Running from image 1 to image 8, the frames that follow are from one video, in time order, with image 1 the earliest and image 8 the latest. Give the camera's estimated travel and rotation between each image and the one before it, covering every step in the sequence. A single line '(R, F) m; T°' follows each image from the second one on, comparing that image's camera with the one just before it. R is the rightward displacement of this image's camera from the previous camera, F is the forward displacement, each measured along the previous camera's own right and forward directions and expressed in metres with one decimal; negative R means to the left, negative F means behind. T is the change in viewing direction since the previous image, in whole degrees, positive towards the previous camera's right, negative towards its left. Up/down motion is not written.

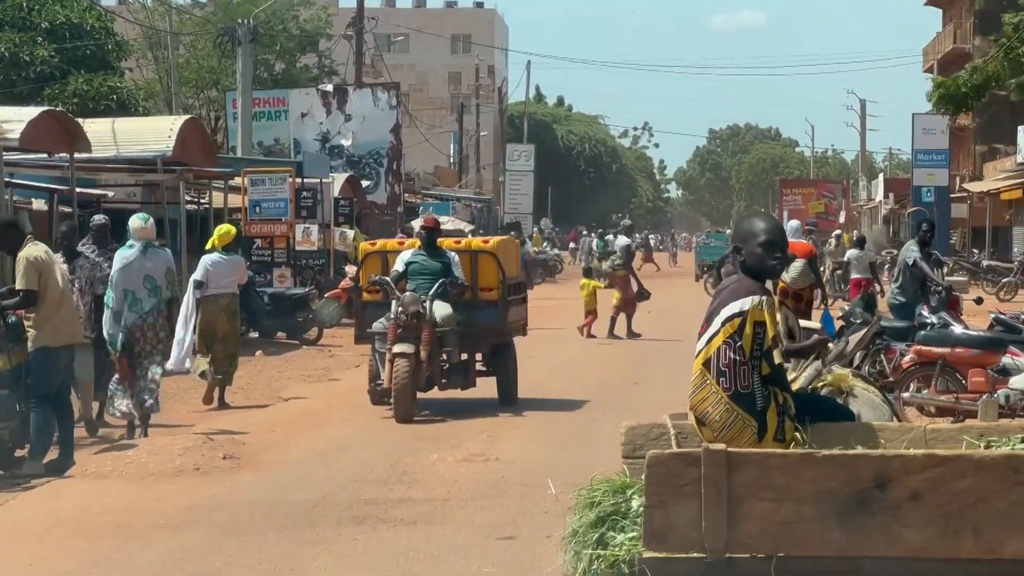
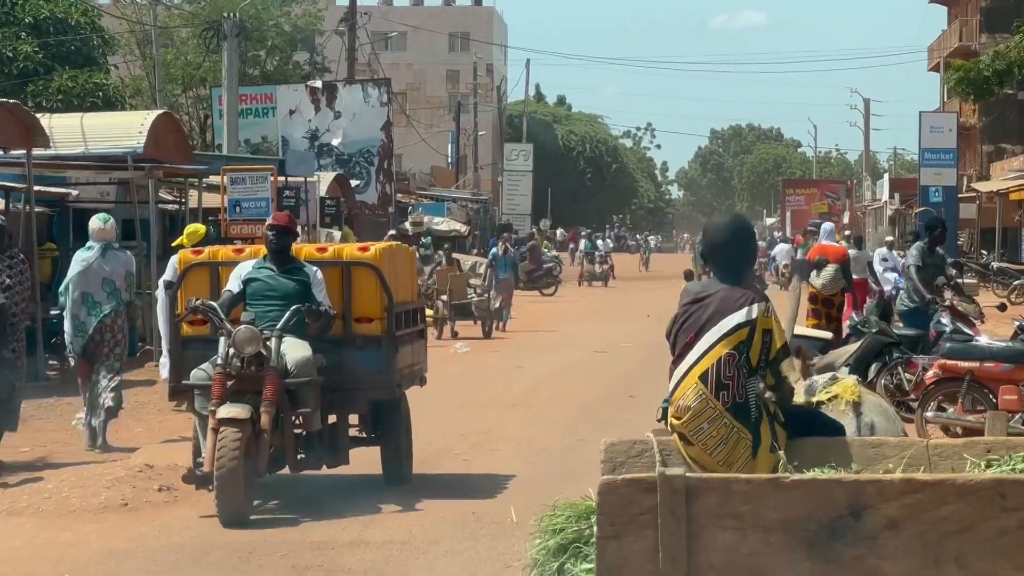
(+0.2, +0.9) m; 0°
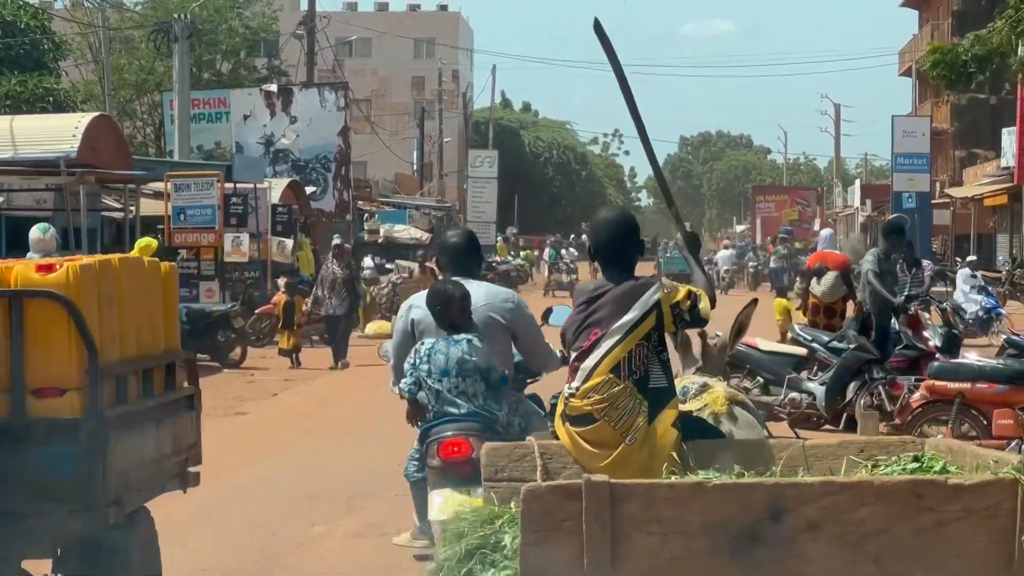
(+0.2, +0.8) m; +1°
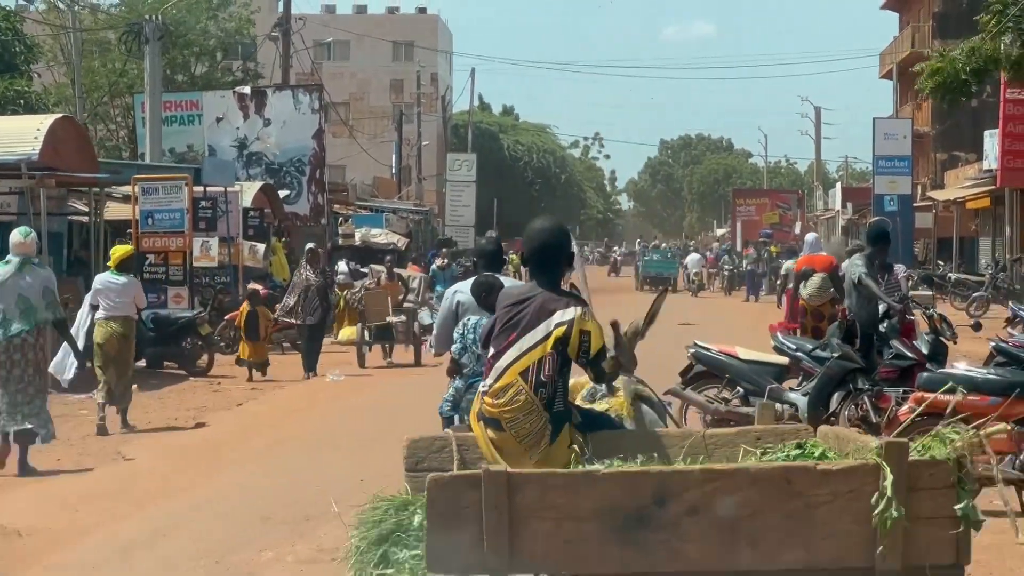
(+0.1, +0.4) m; +1°
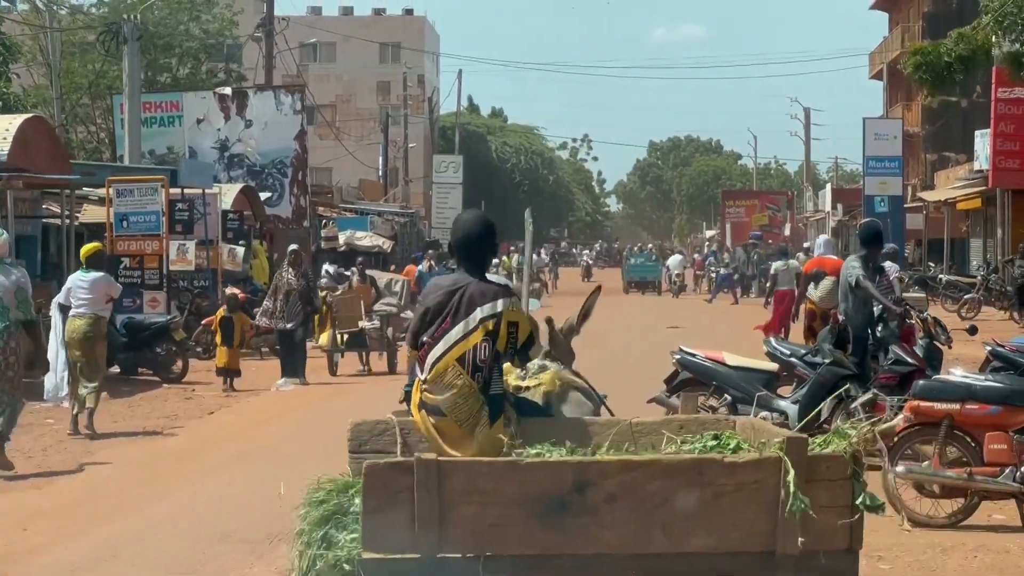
(+0.1, +0.4) m; 0°
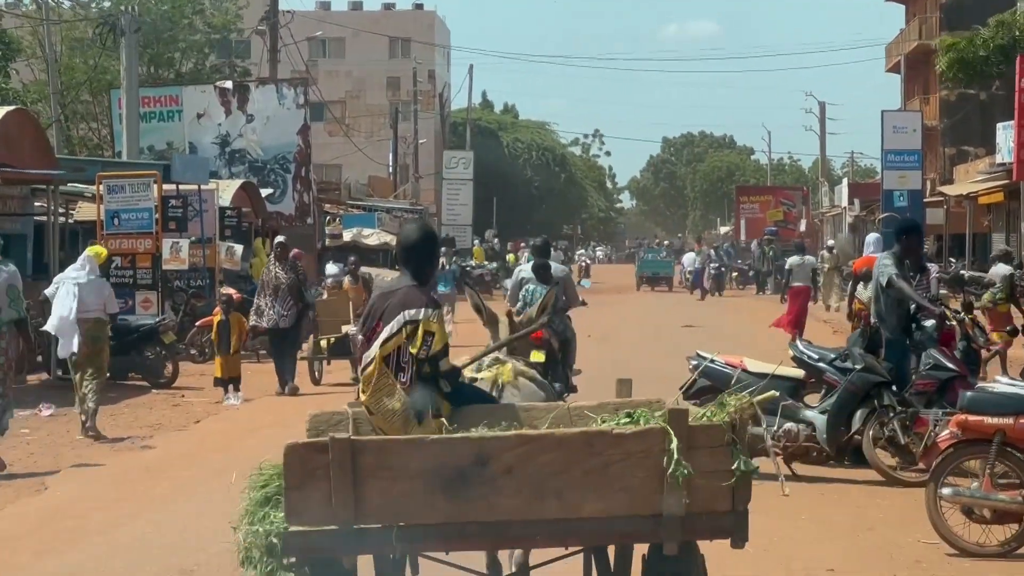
(+0.1, +0.7) m; -1°
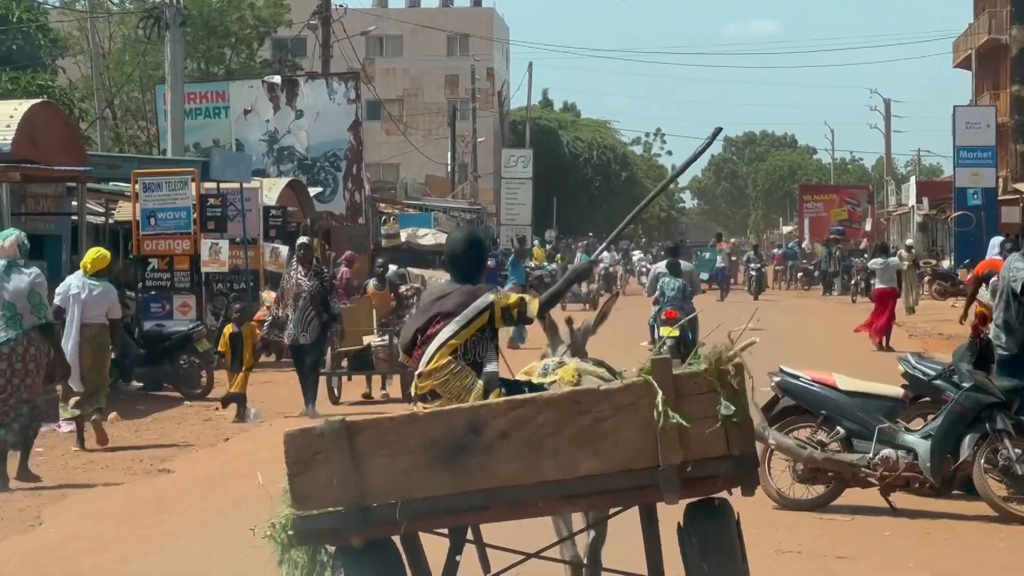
(0.0, +1.1) m; -3°
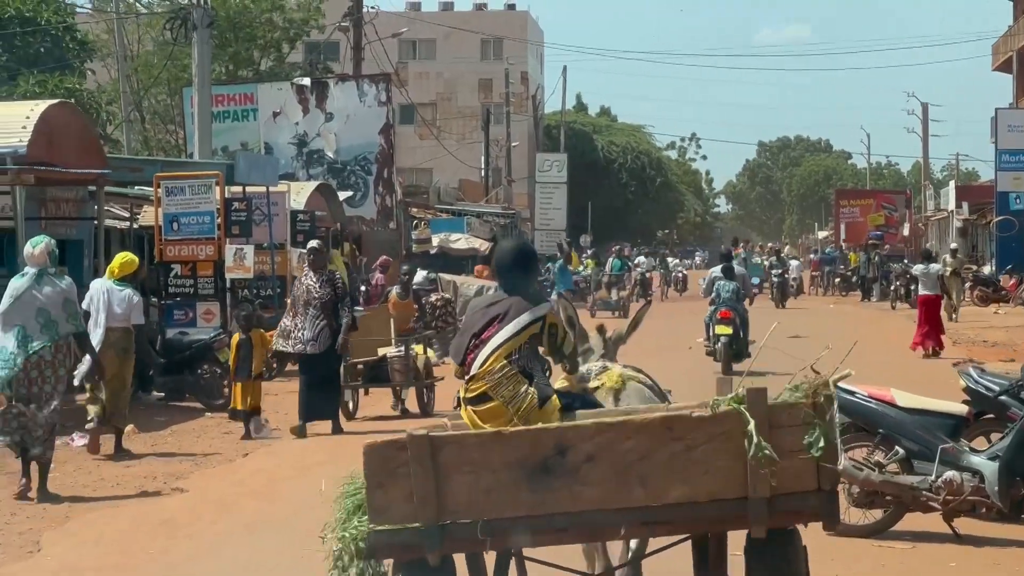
(0.0, +0.6) m; -2°
